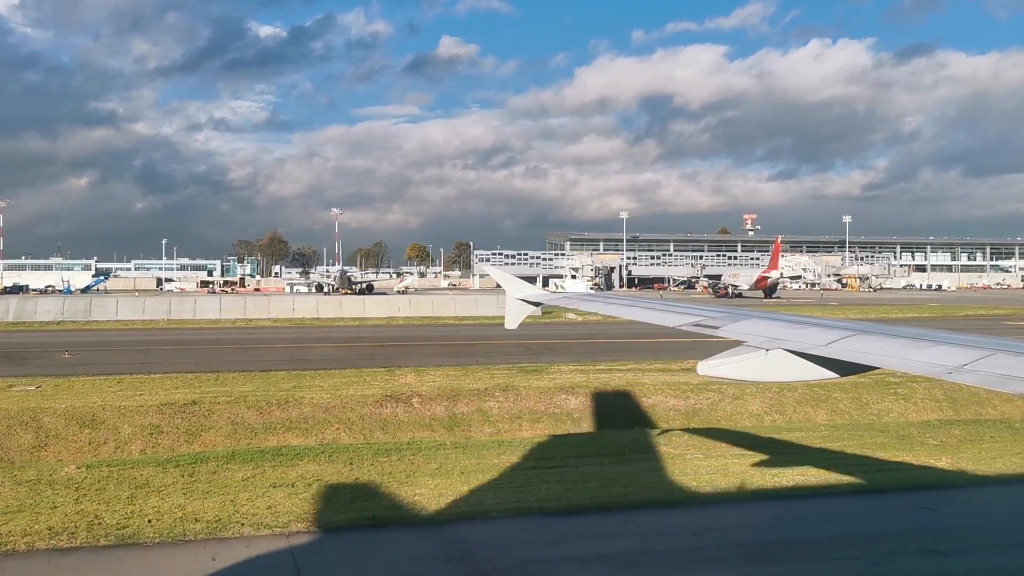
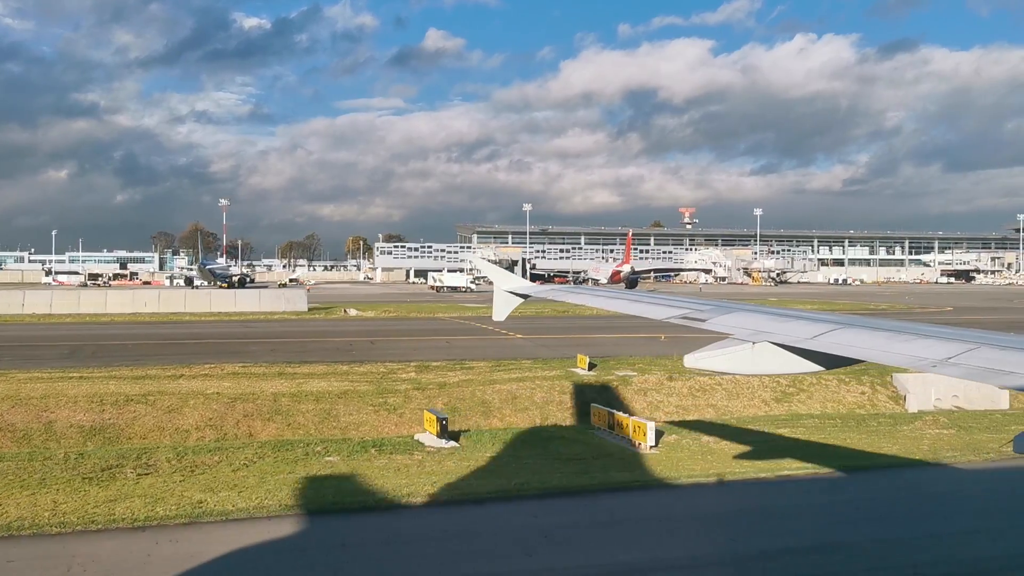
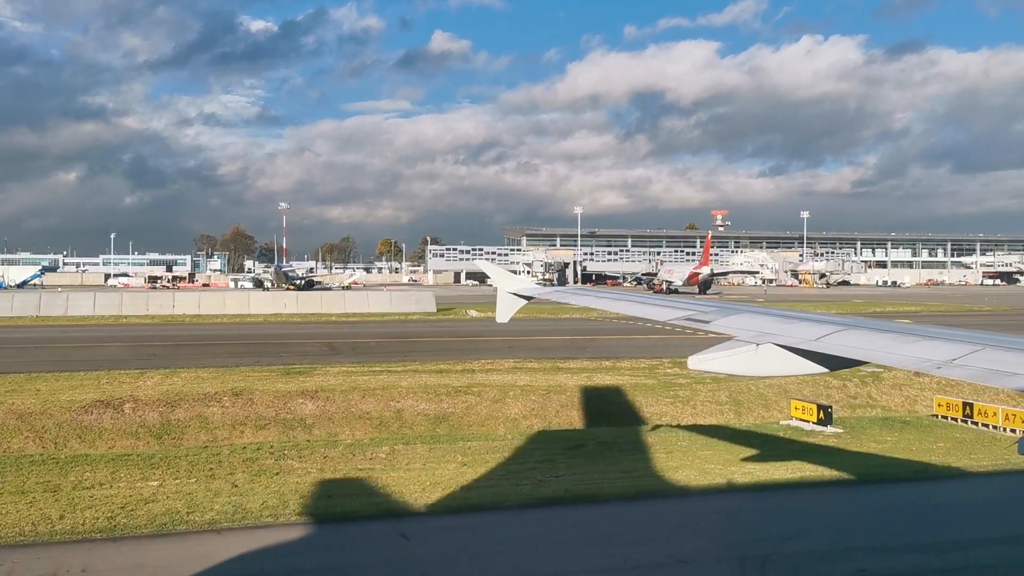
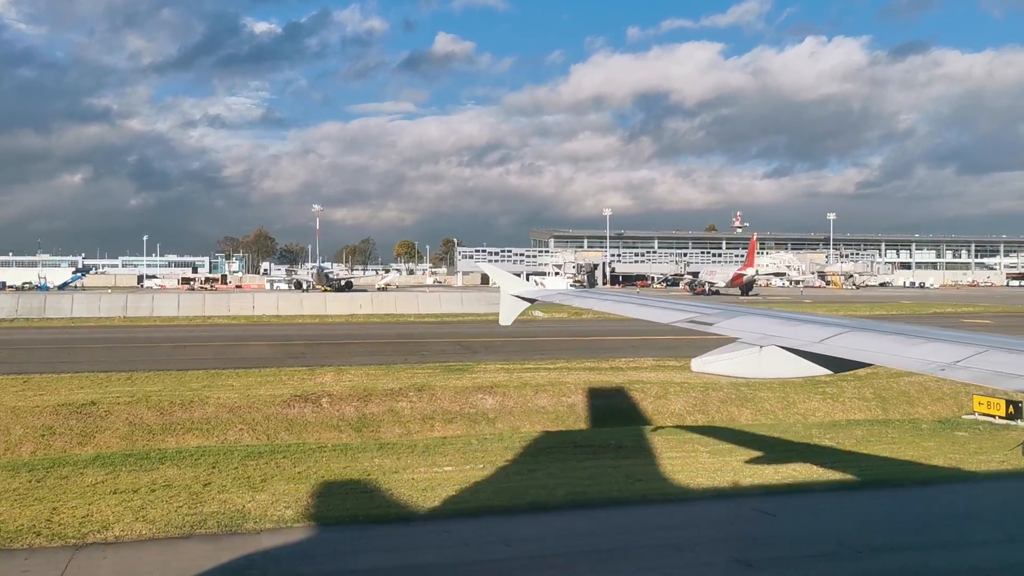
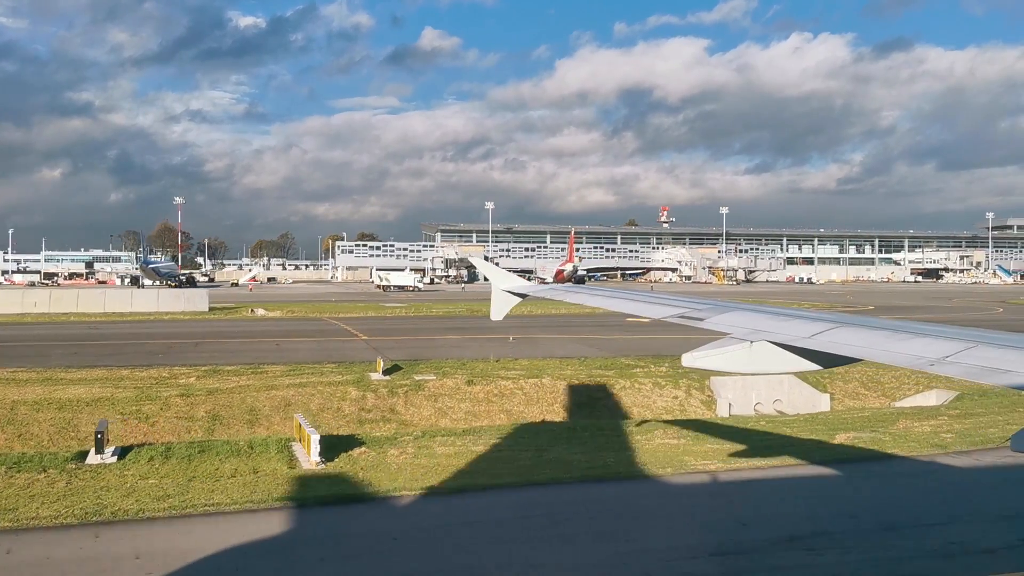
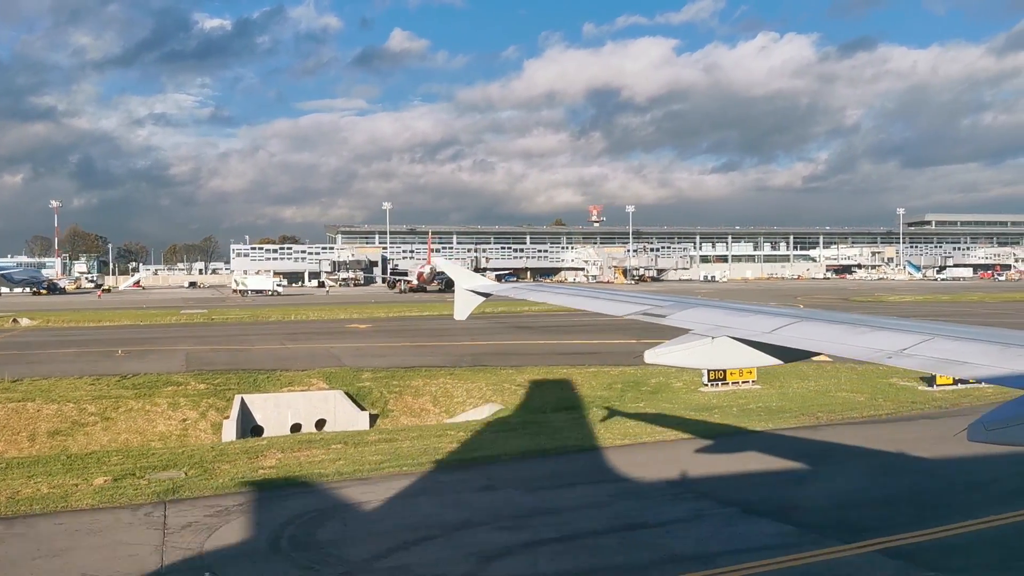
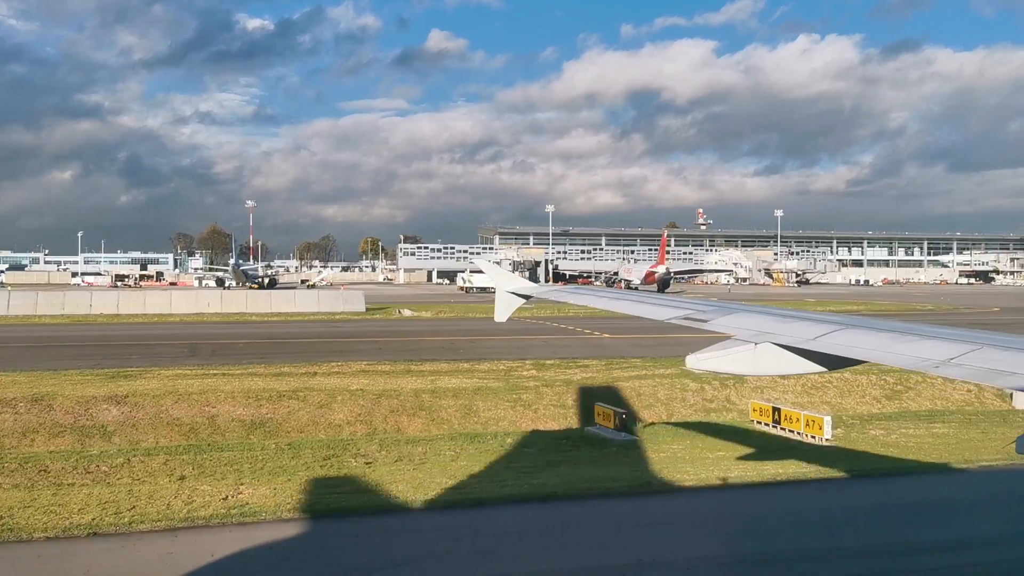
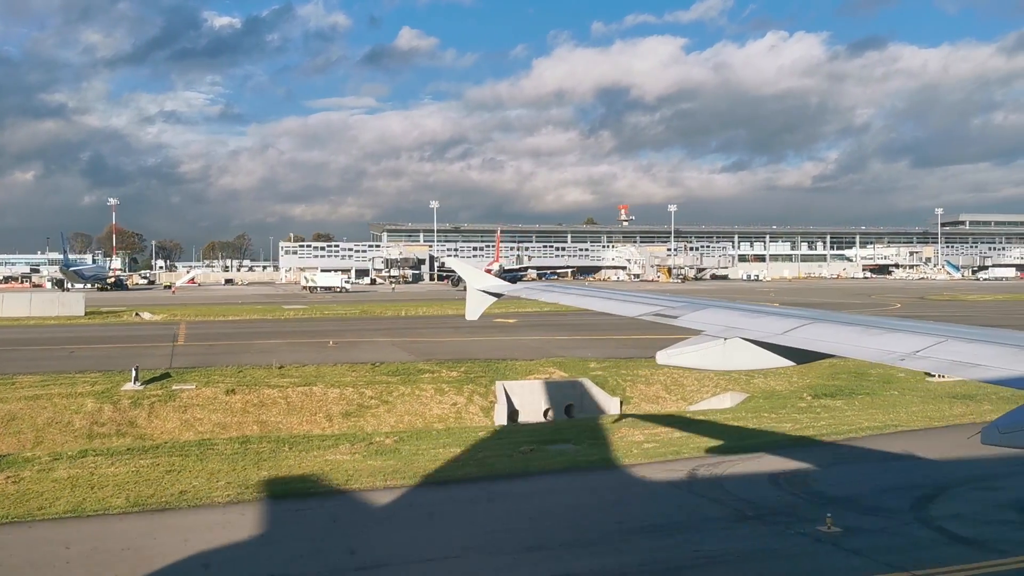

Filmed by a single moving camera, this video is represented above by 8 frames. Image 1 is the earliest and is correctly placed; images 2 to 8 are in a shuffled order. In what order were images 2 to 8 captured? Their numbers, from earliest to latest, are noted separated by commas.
4, 3, 7, 2, 5, 8, 6
